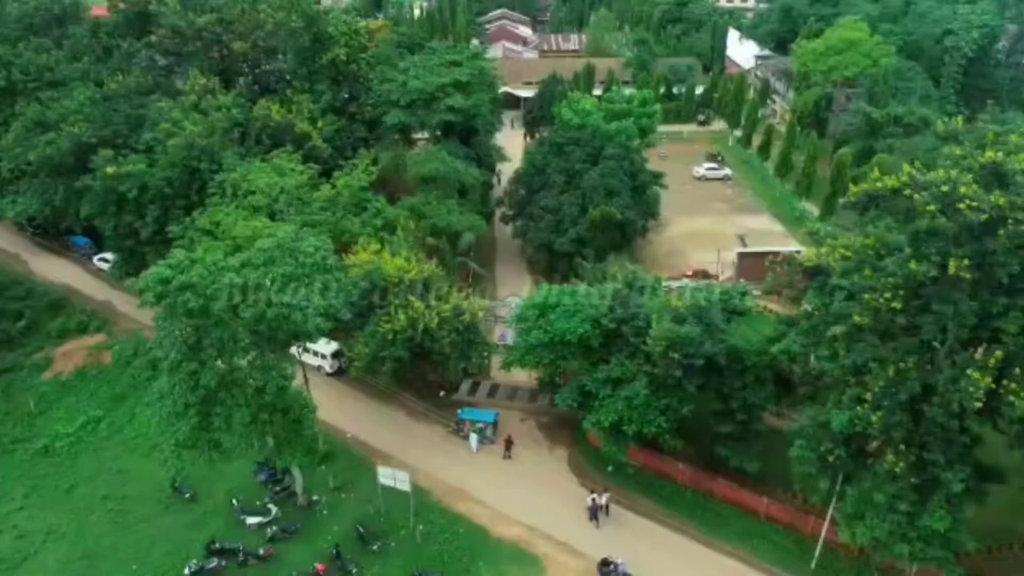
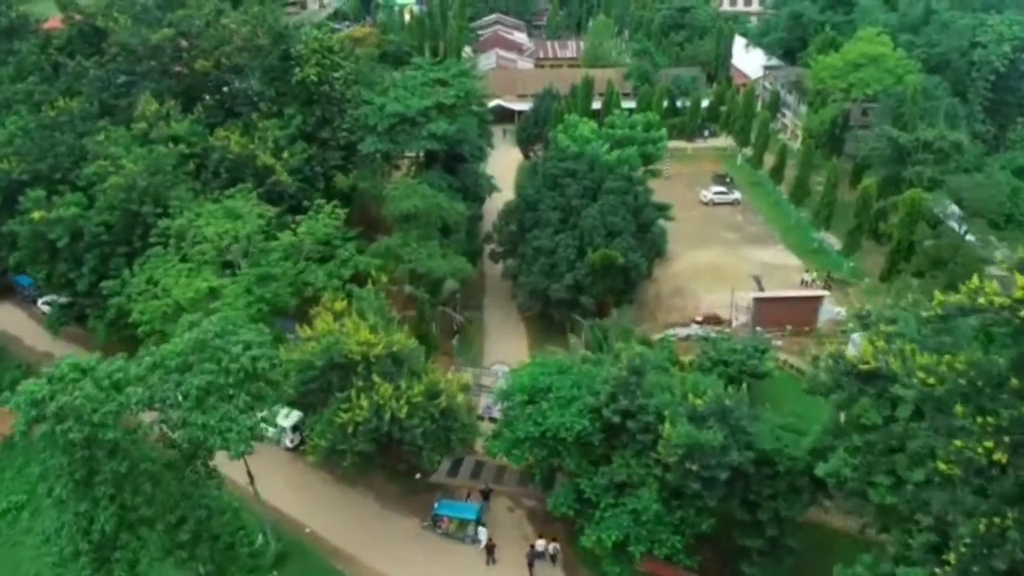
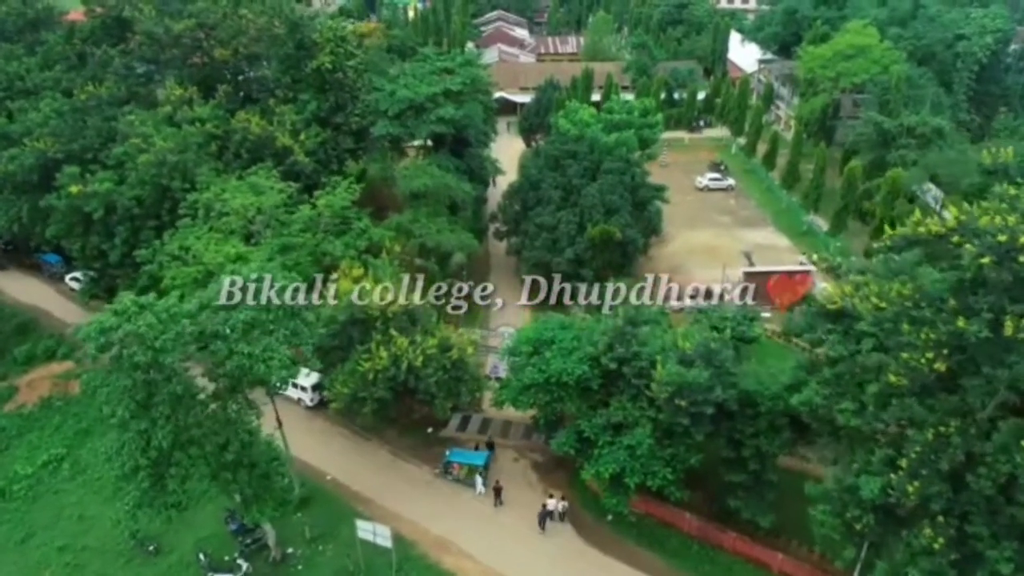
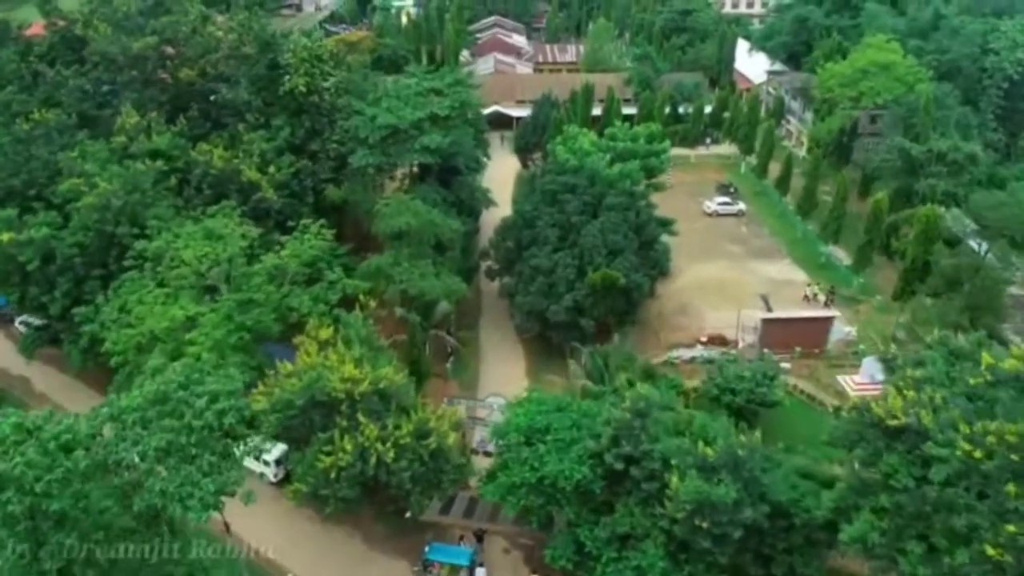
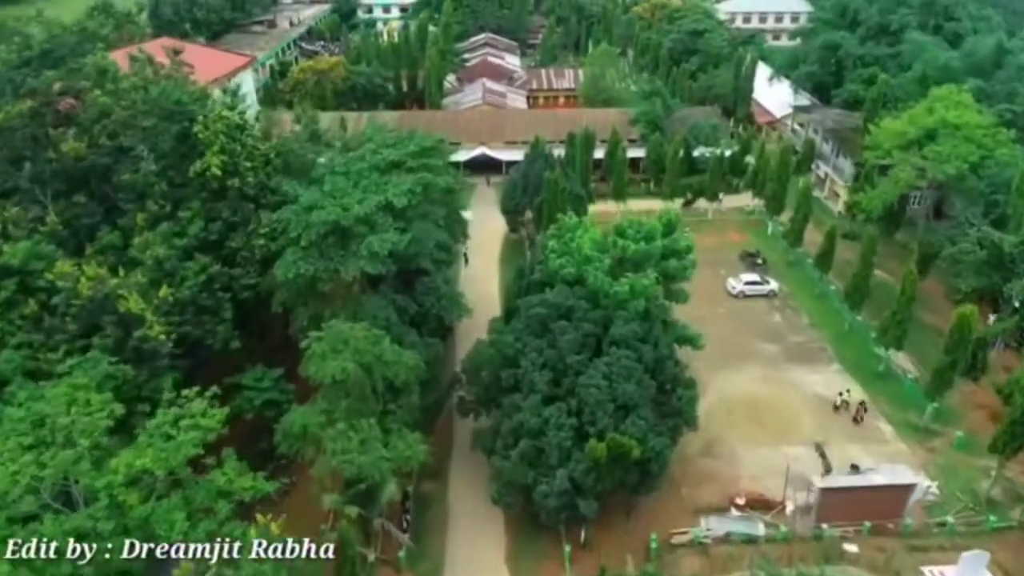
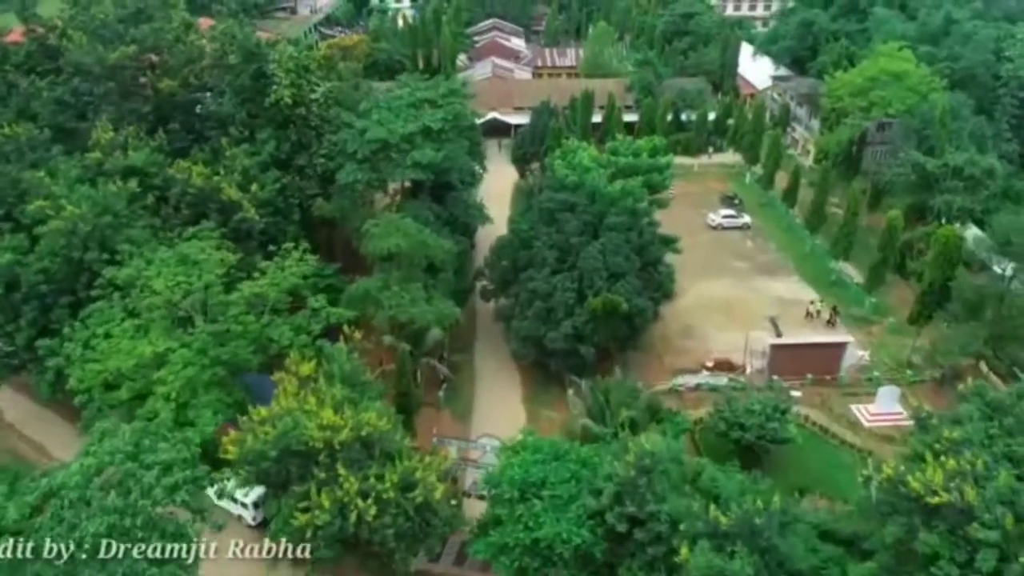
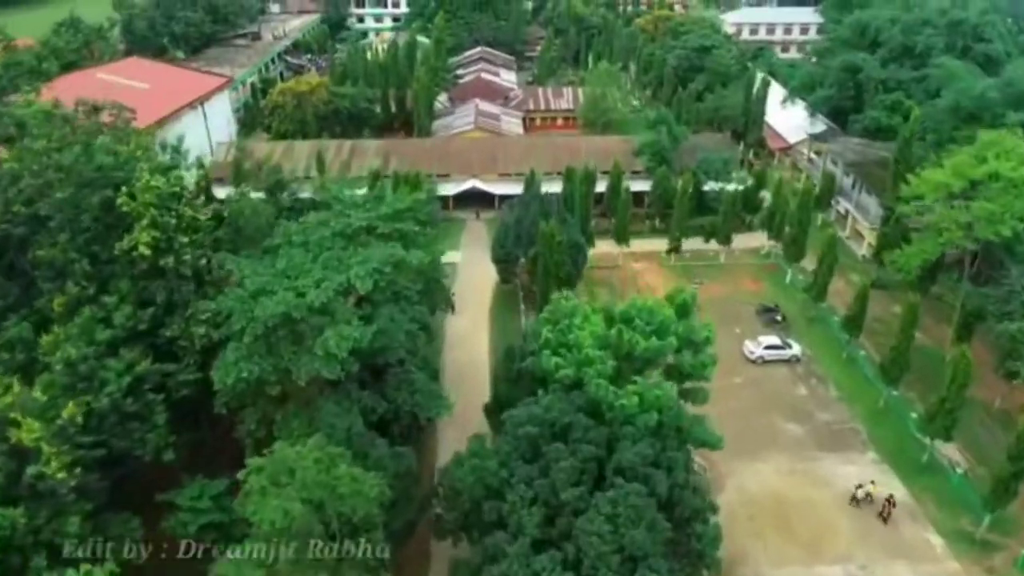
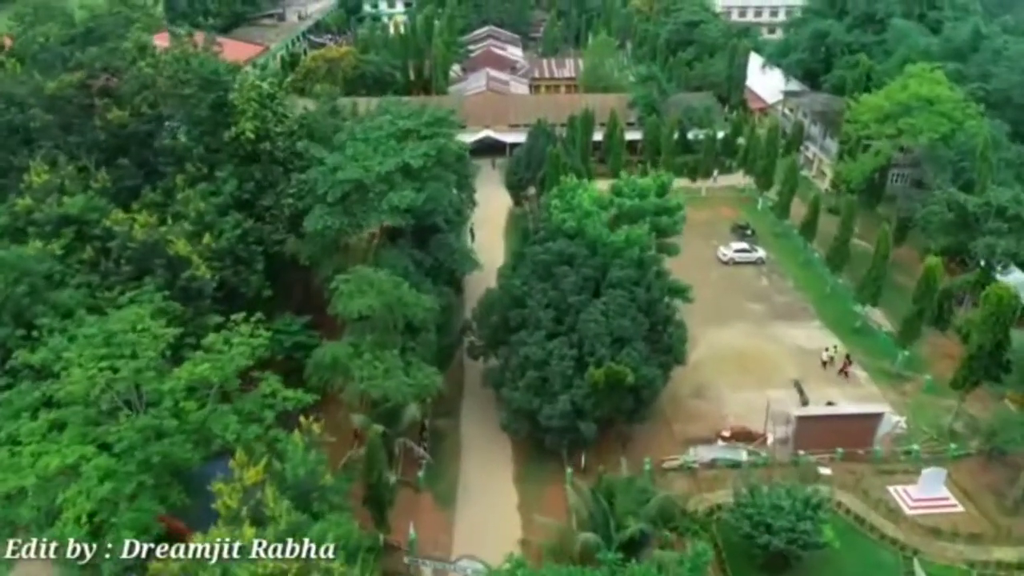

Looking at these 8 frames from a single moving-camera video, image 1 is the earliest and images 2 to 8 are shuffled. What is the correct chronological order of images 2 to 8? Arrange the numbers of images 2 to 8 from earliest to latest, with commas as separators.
3, 2, 4, 6, 8, 5, 7
